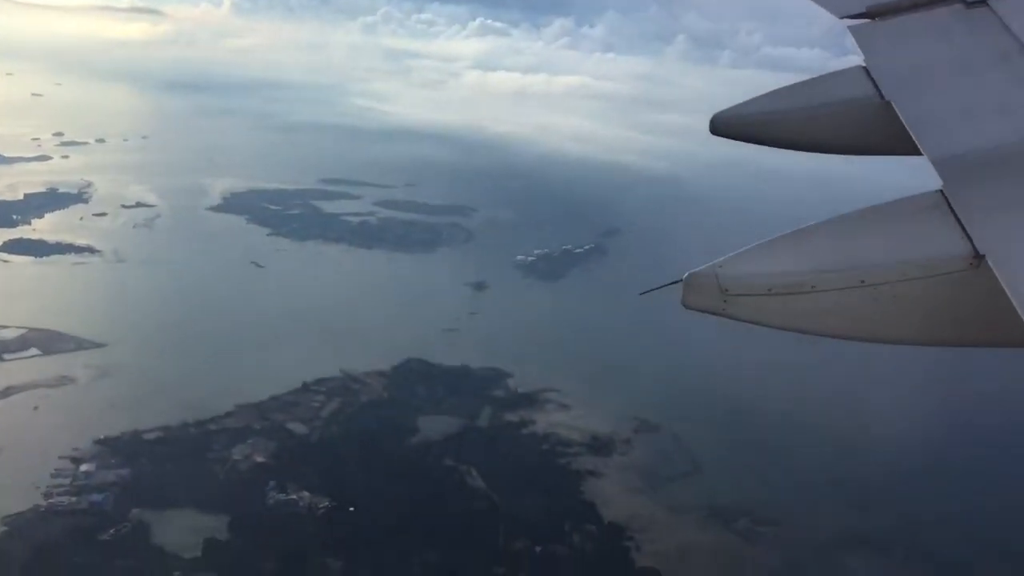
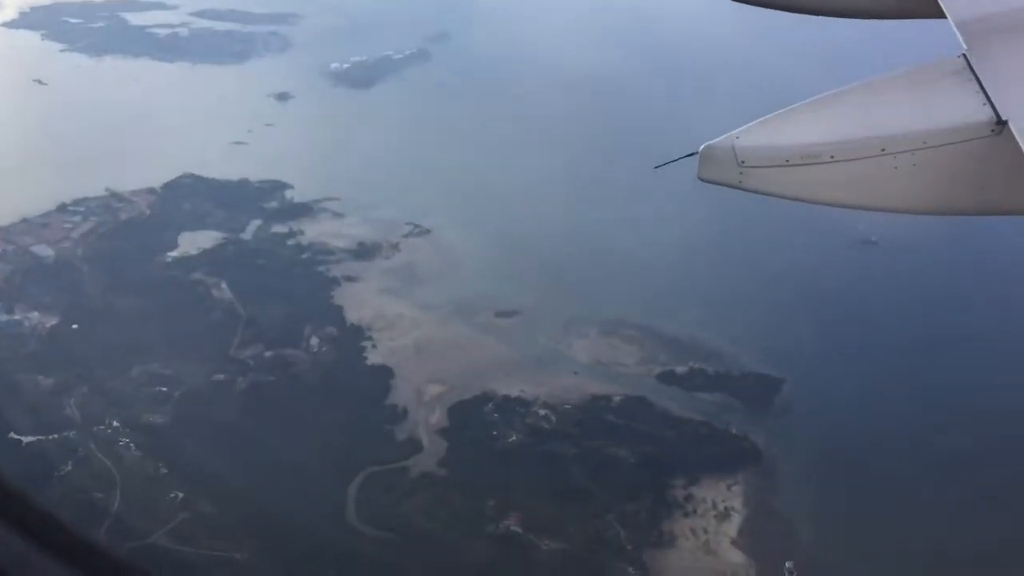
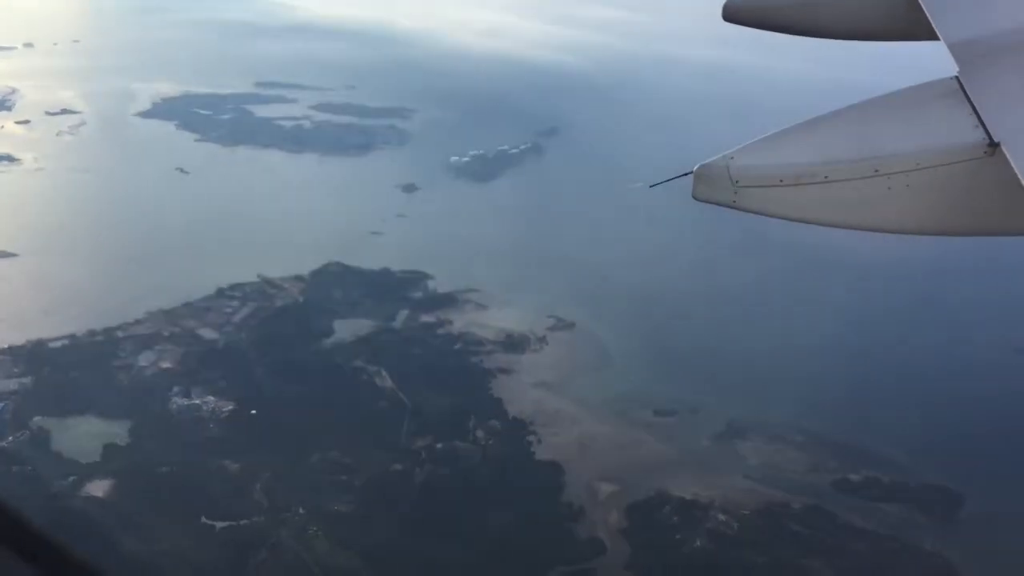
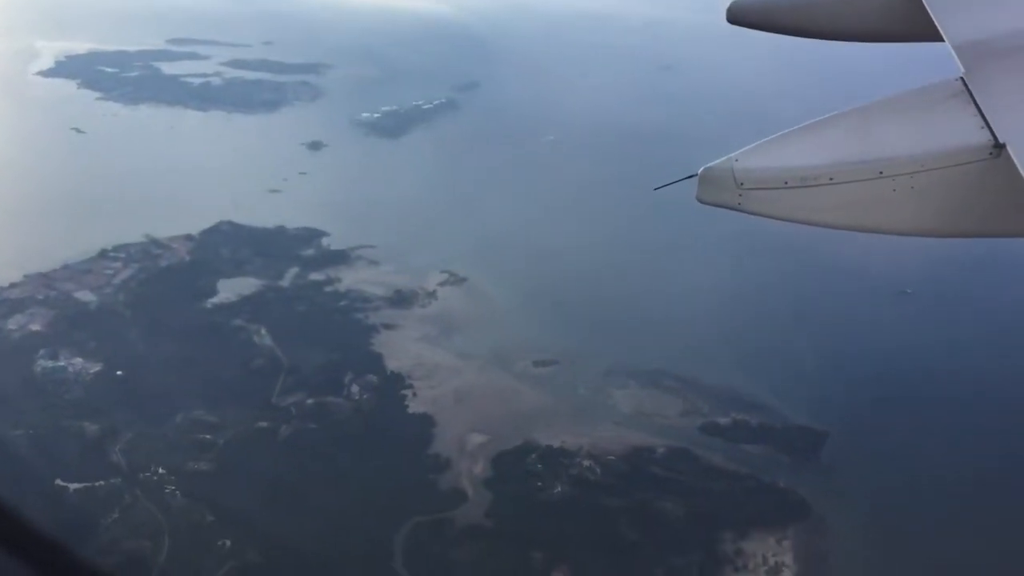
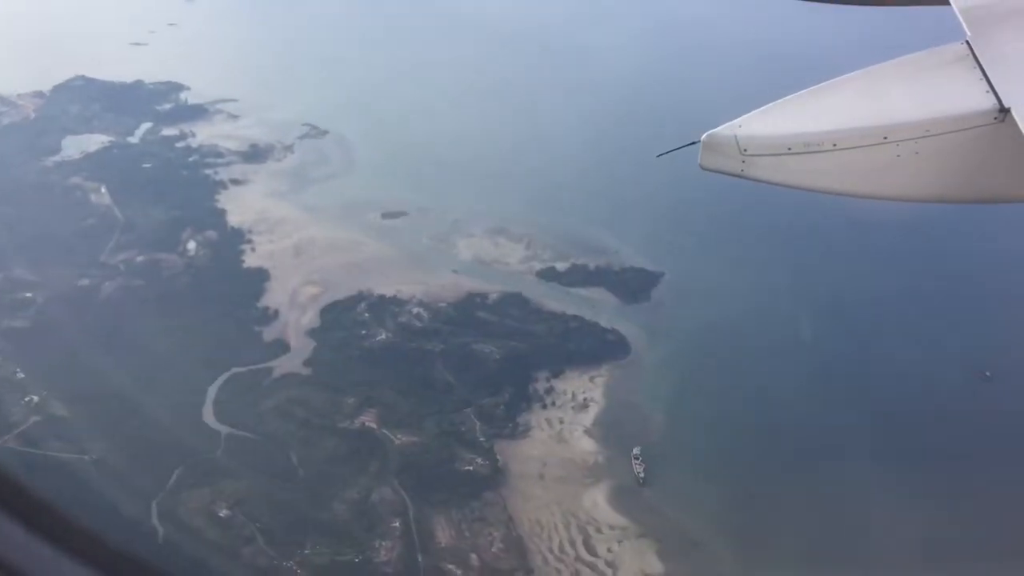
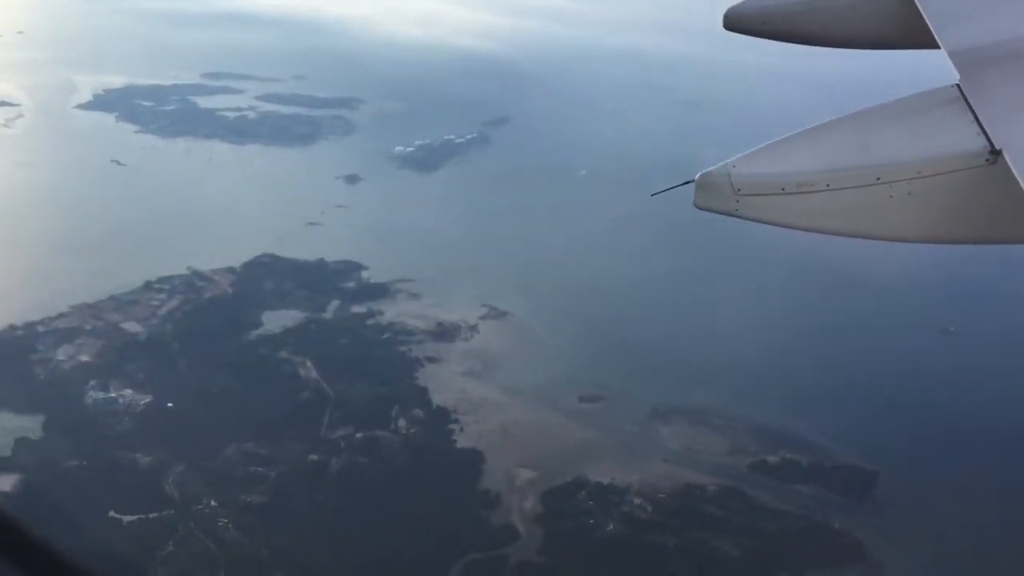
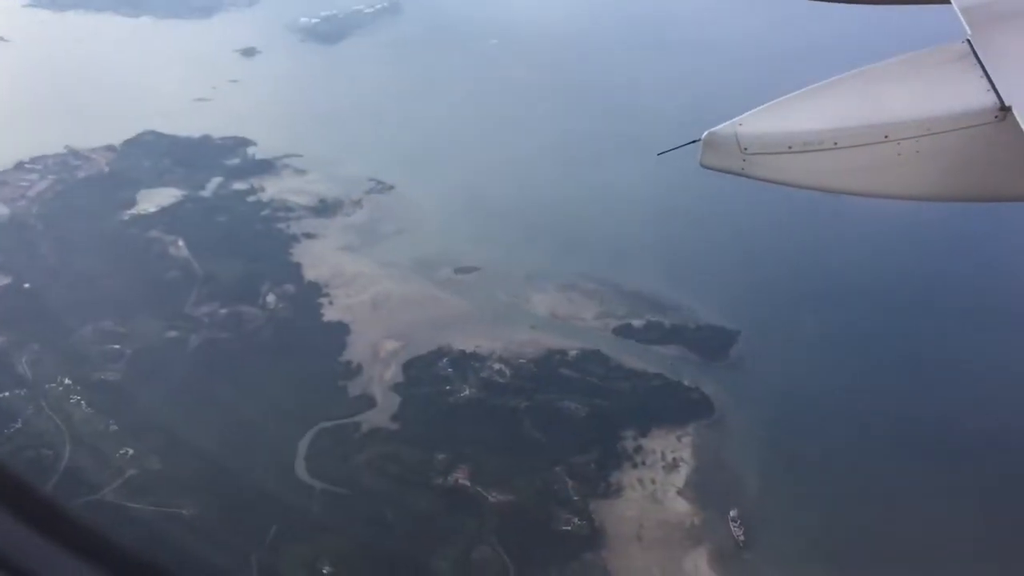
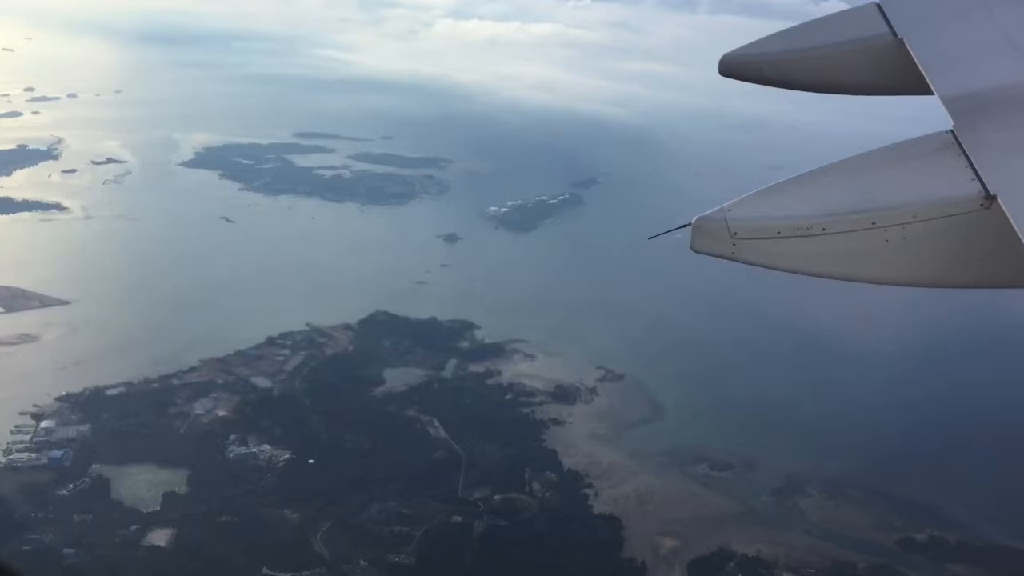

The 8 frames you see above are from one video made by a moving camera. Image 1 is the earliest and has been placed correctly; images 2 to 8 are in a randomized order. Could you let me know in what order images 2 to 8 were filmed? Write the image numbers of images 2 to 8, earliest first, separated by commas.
8, 3, 6, 4, 2, 7, 5
